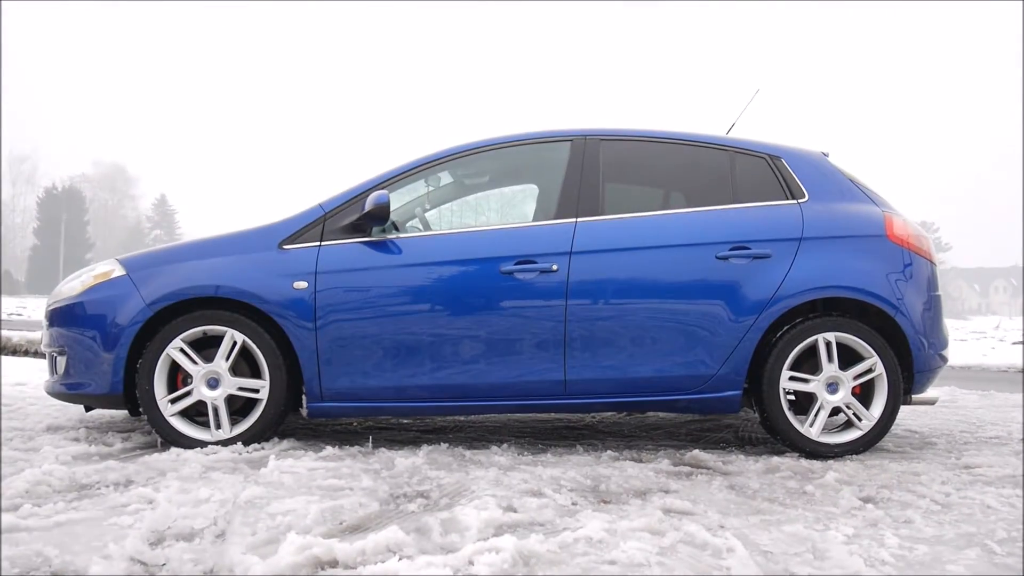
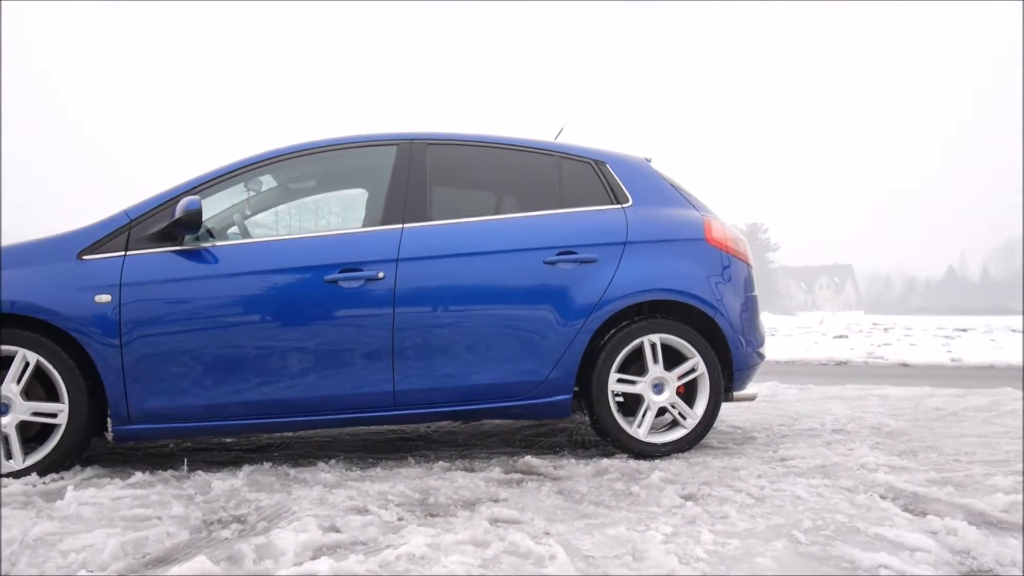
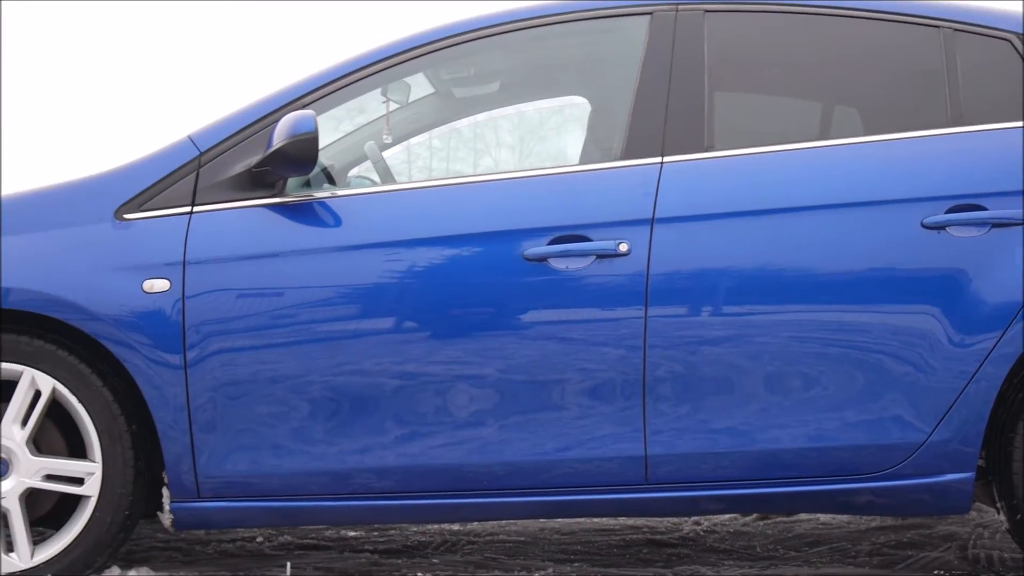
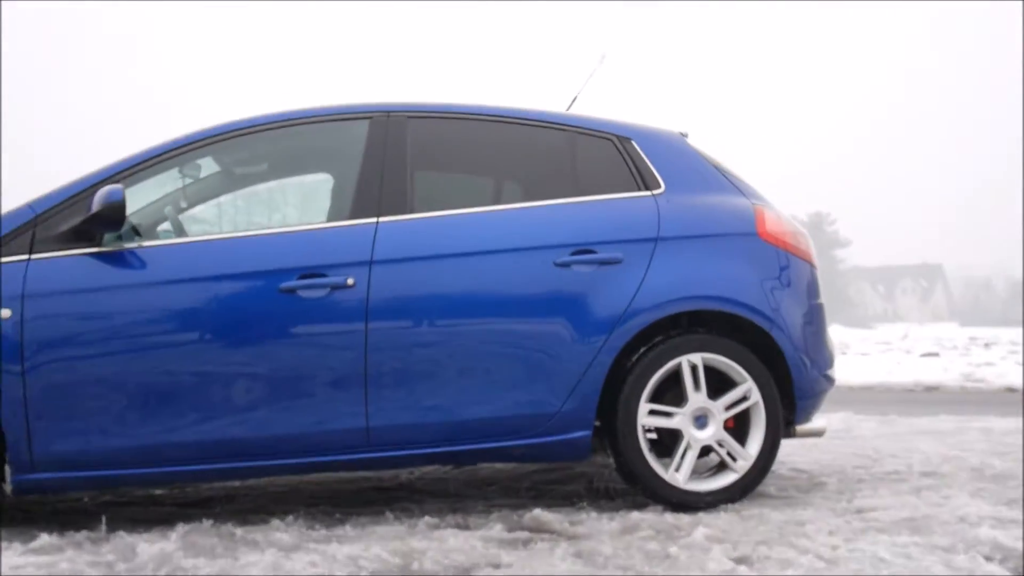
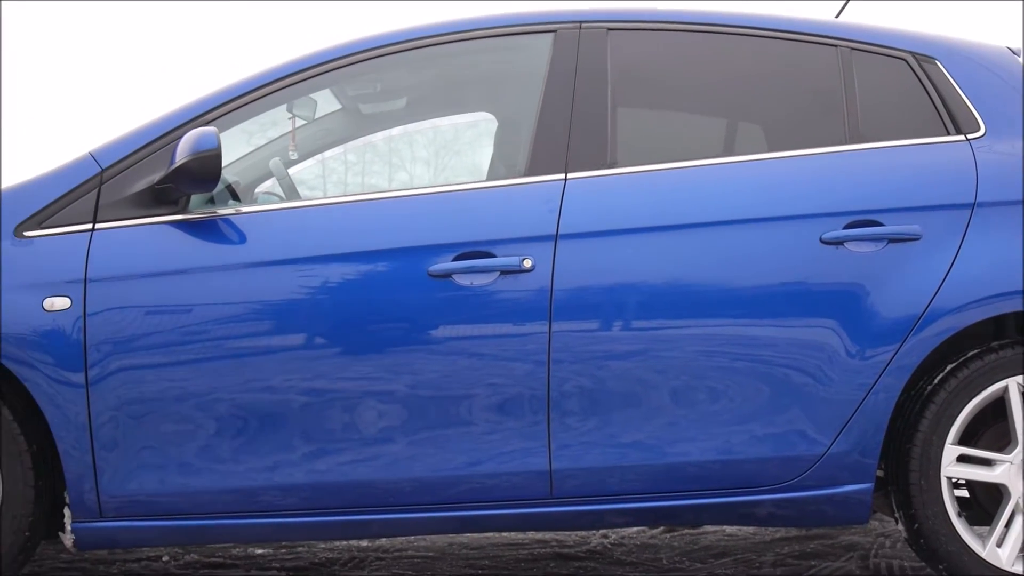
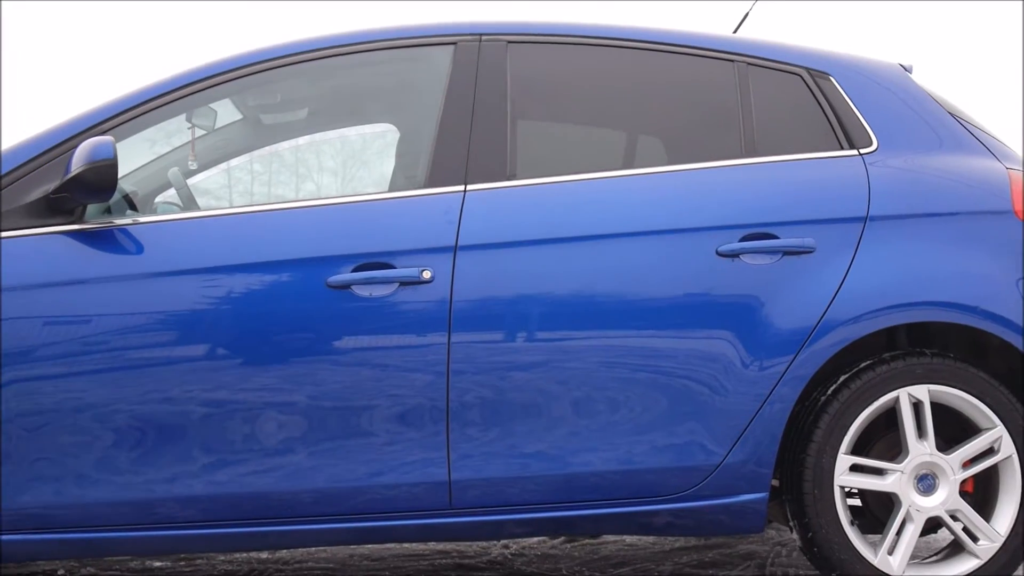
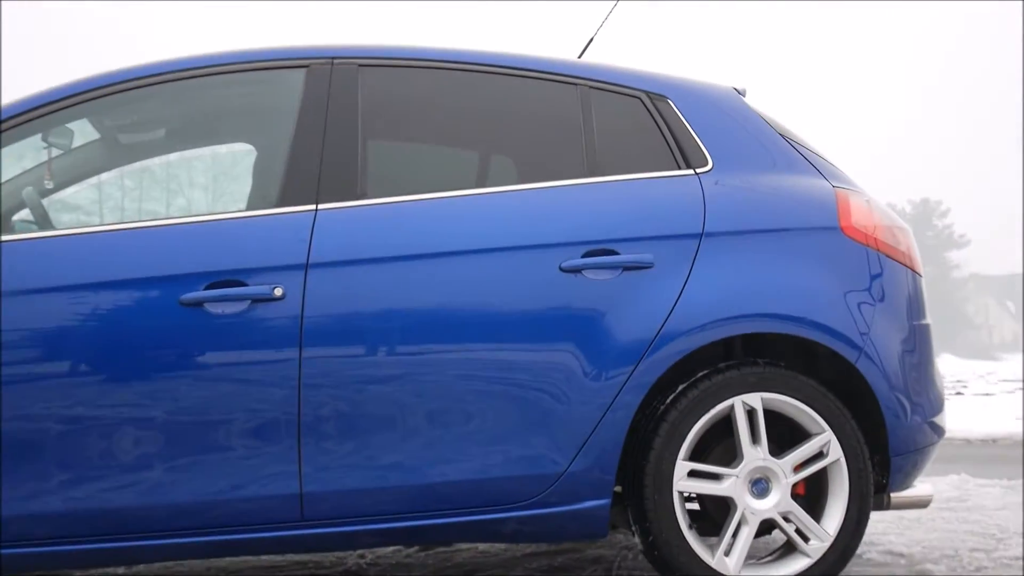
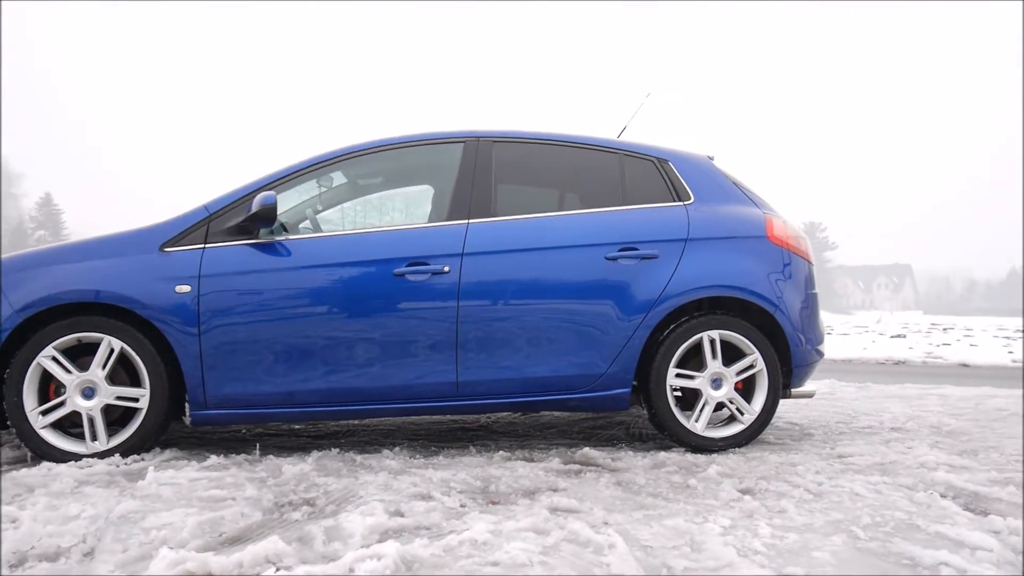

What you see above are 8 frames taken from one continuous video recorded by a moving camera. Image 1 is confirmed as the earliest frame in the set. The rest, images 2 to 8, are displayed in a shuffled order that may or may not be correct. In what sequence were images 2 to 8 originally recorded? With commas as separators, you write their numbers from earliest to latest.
8, 2, 4, 7, 6, 5, 3
